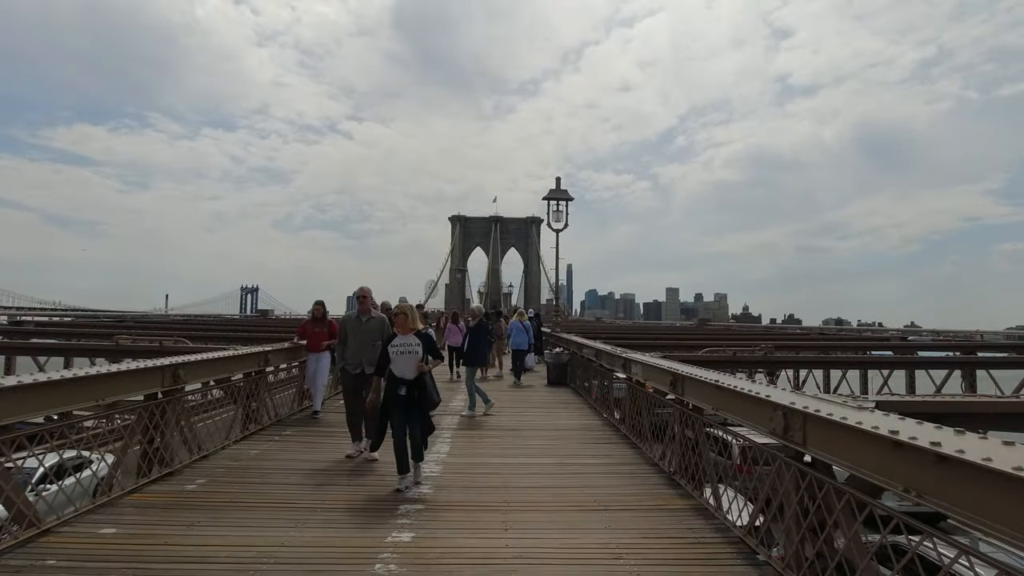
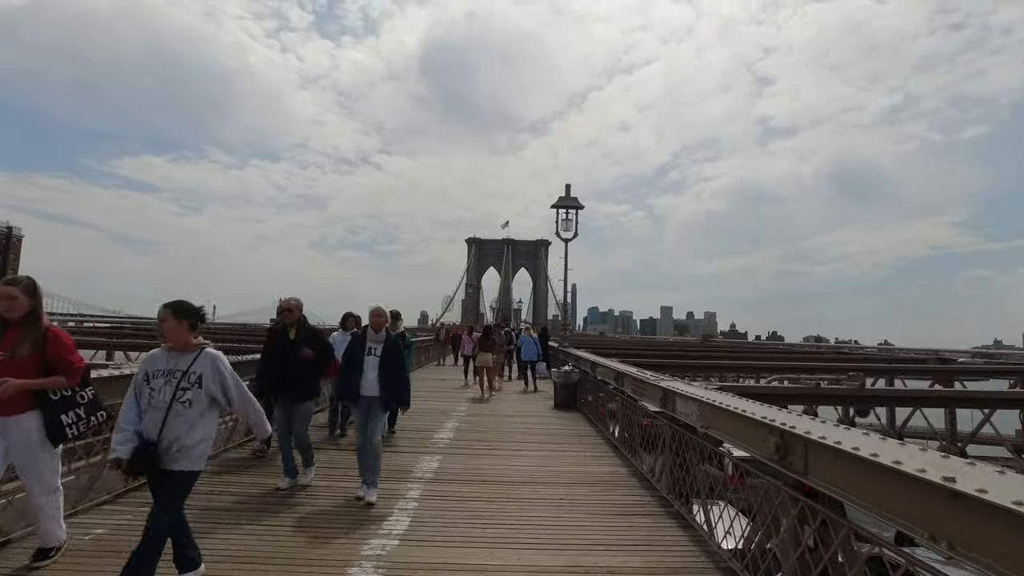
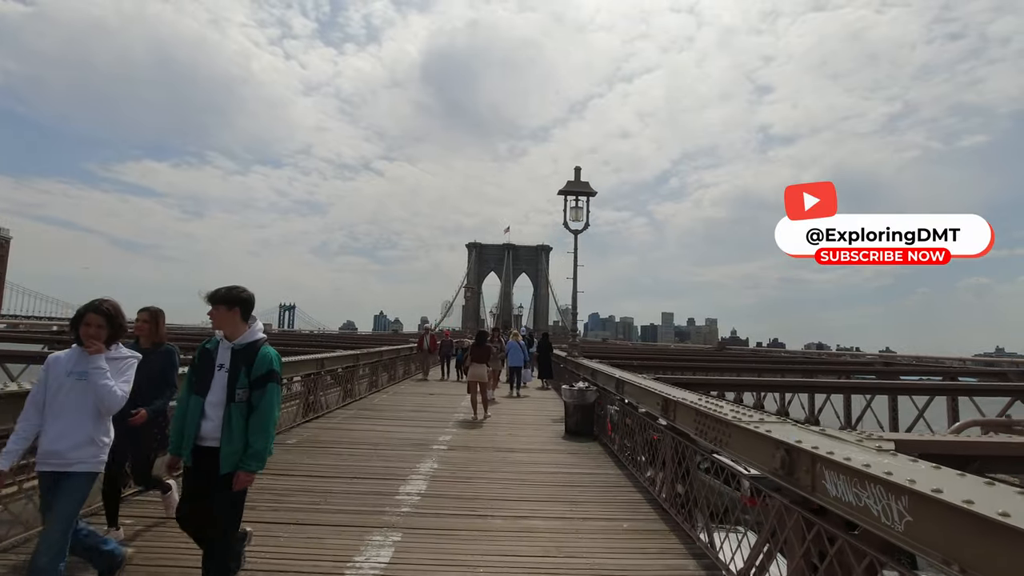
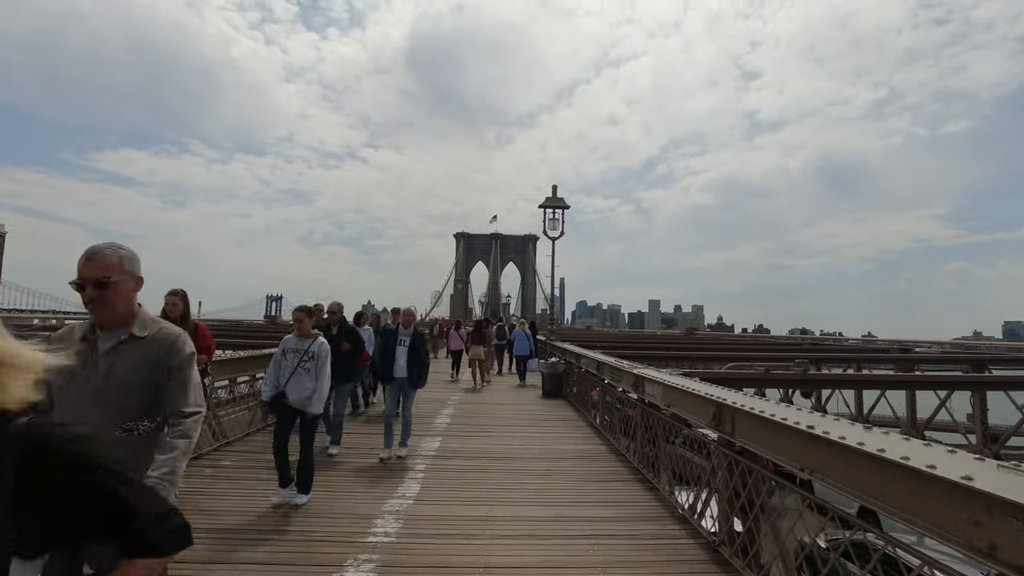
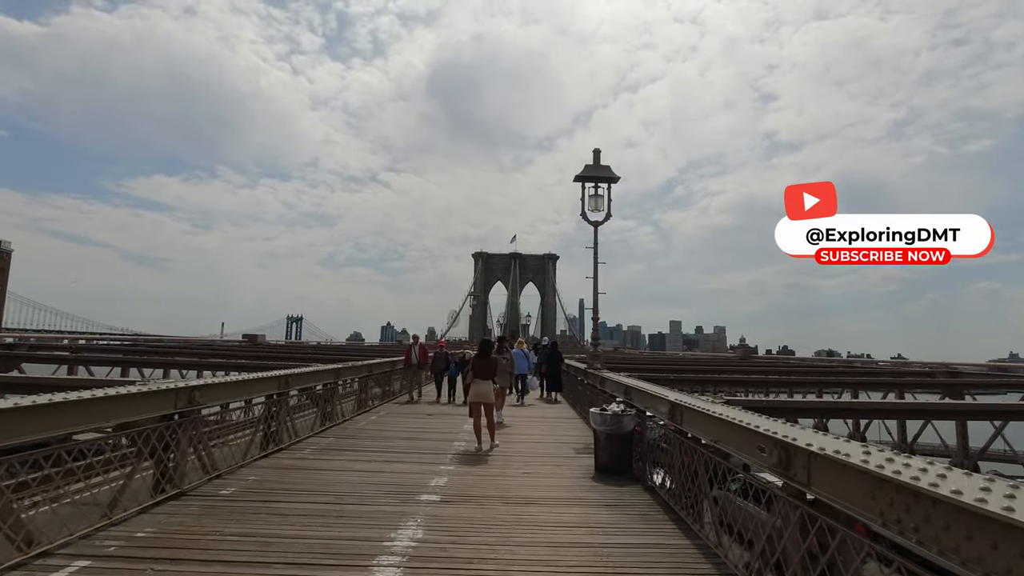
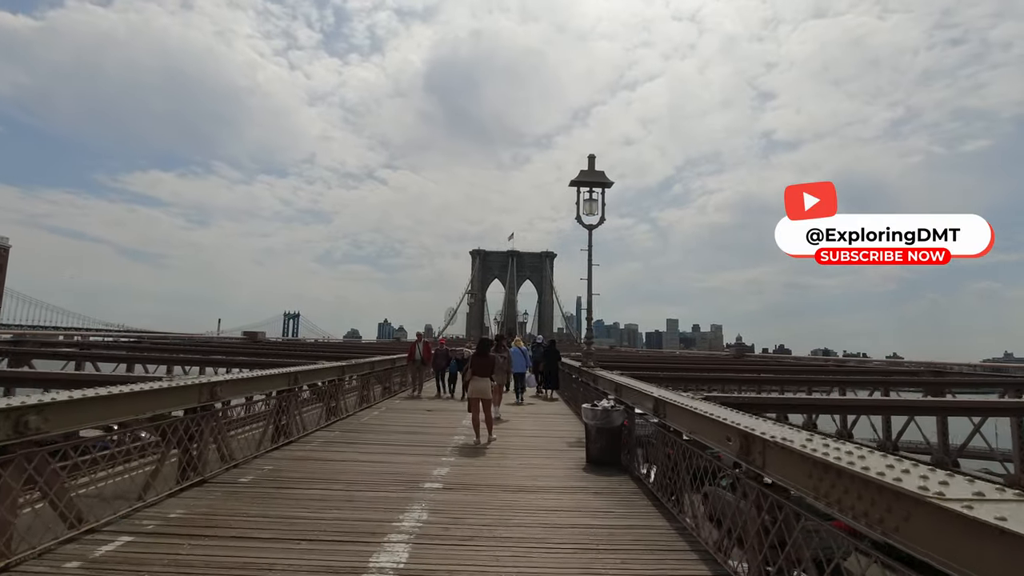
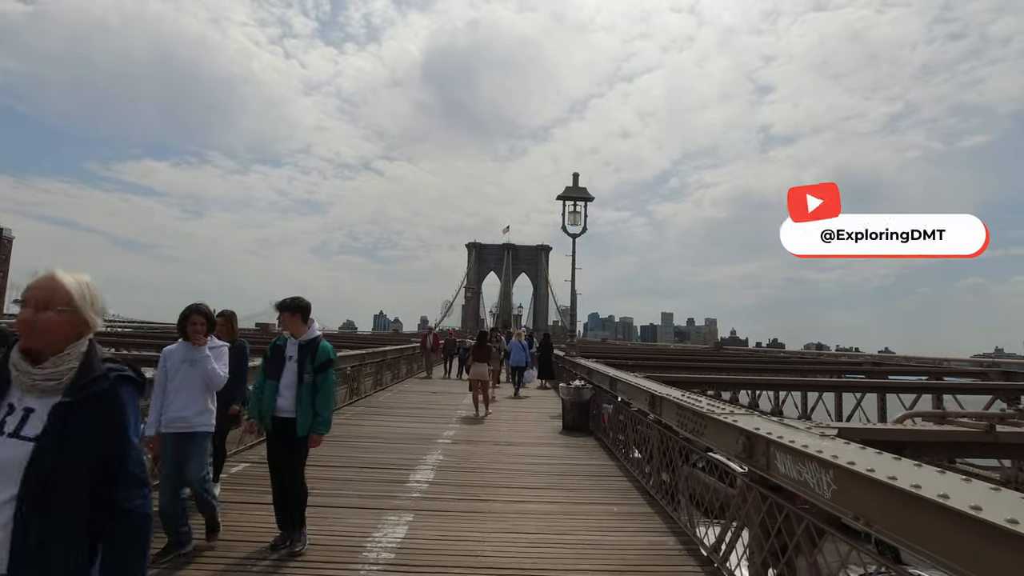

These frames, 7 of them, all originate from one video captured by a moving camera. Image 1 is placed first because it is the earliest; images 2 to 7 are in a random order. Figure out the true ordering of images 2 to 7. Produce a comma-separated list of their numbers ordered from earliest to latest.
4, 2, 7, 3, 6, 5
